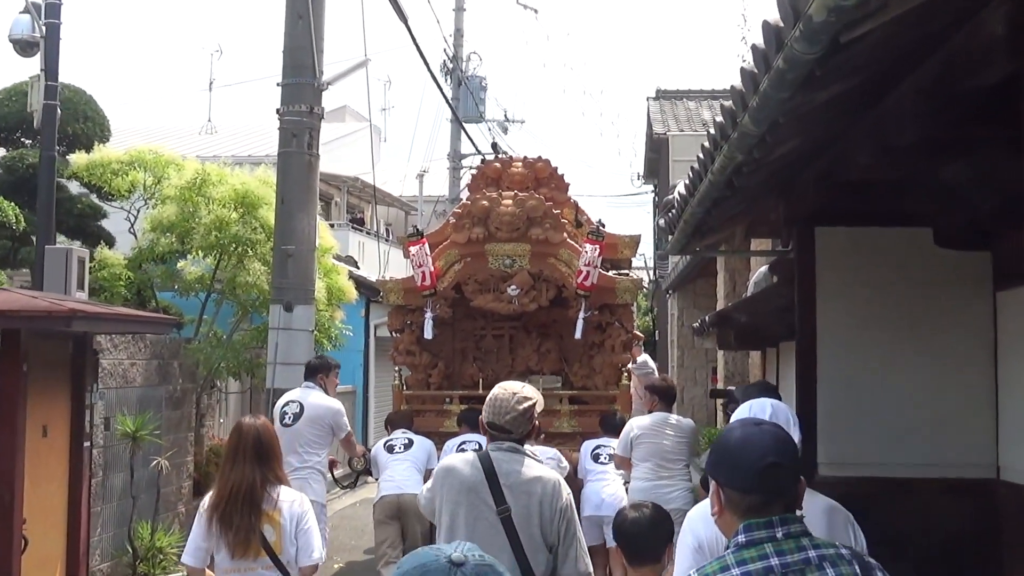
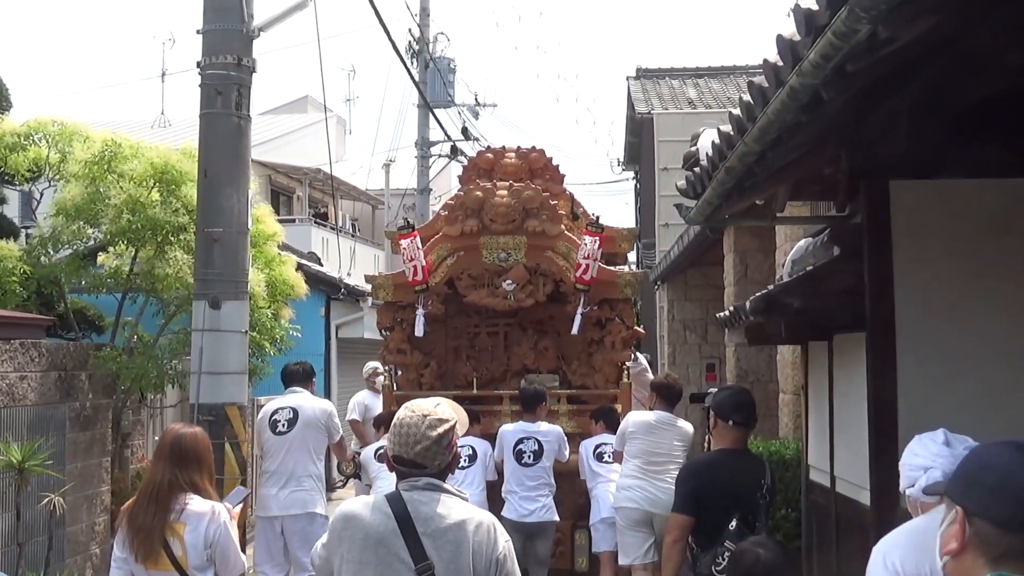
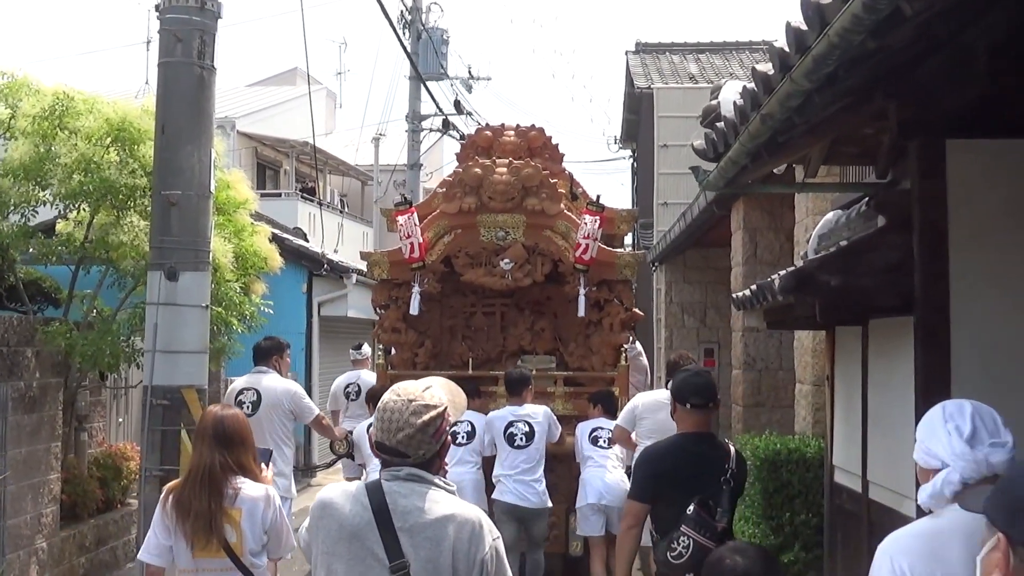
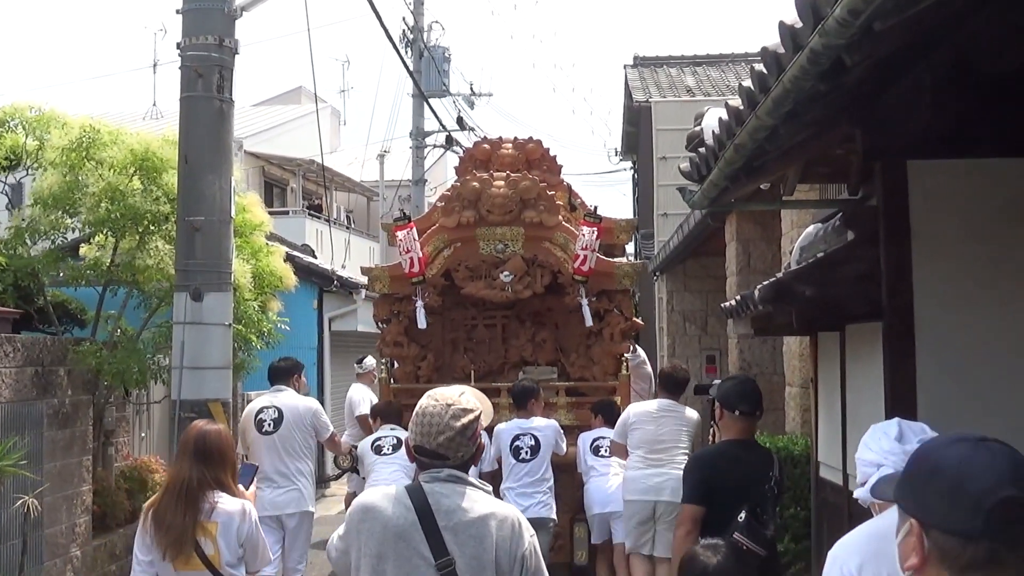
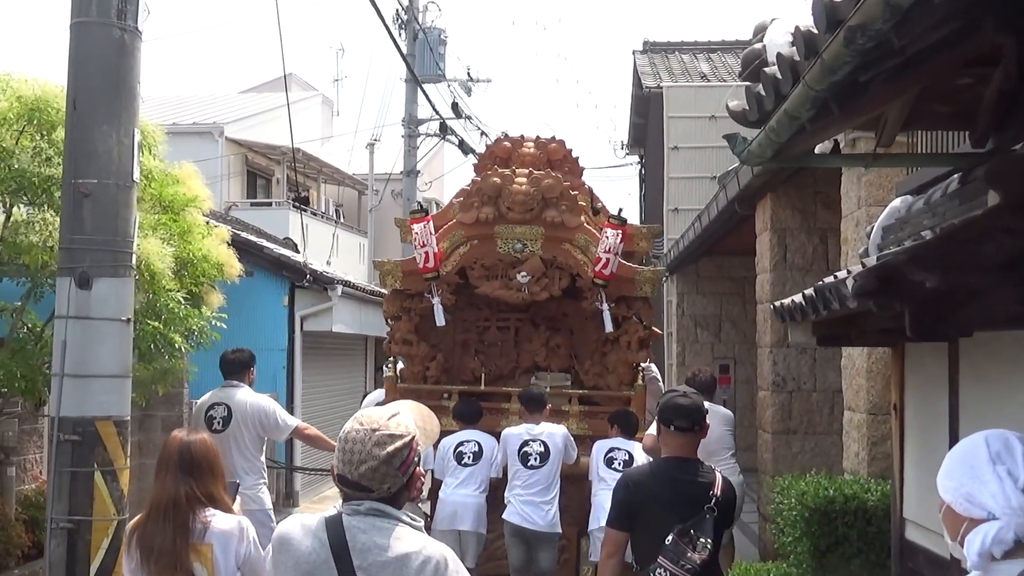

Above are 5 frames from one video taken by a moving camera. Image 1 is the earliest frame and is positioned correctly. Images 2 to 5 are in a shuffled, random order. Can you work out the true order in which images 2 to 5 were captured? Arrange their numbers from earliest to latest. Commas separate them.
2, 4, 3, 5
